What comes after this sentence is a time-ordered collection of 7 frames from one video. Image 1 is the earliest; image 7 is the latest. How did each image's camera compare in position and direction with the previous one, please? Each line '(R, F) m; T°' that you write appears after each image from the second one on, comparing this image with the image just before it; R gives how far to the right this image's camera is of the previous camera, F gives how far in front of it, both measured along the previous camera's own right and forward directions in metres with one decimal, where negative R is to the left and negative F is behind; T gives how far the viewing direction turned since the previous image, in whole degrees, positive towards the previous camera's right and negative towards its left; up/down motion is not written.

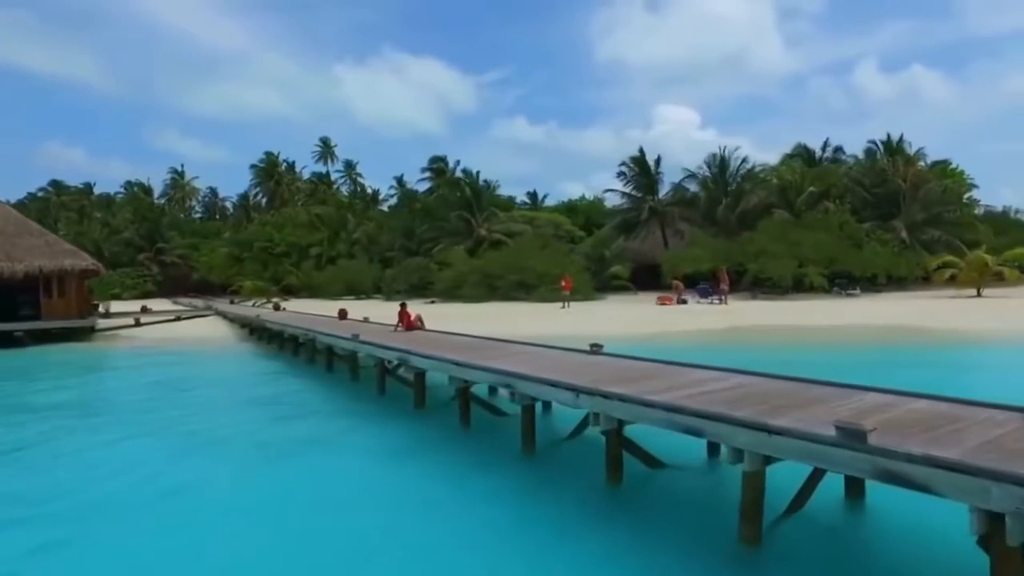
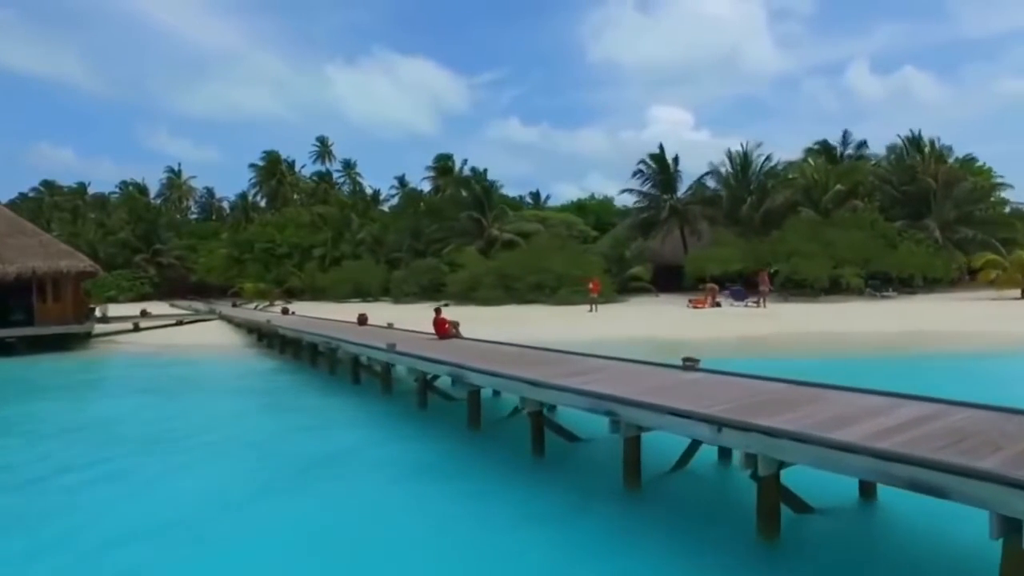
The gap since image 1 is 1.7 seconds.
(-0.8, +1.4) m; 0°
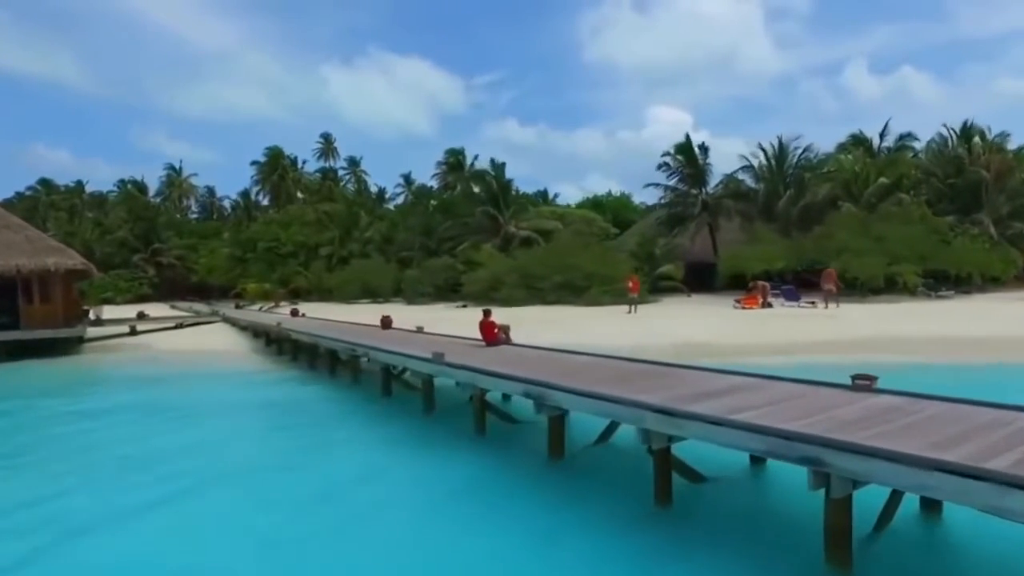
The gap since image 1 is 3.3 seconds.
(-0.8, +2.0) m; 0°
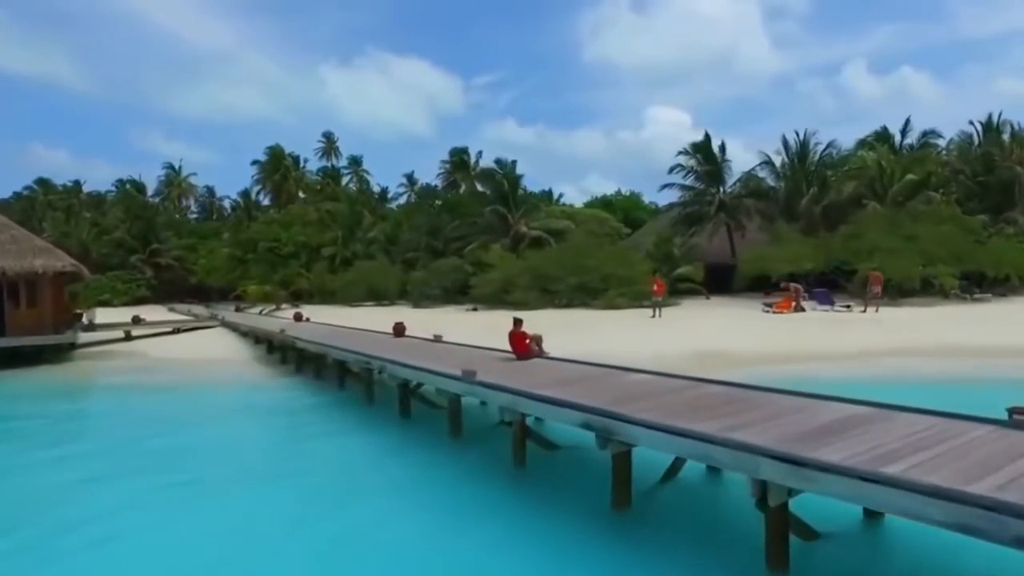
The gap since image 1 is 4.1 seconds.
(-0.4, +1.2) m; 0°
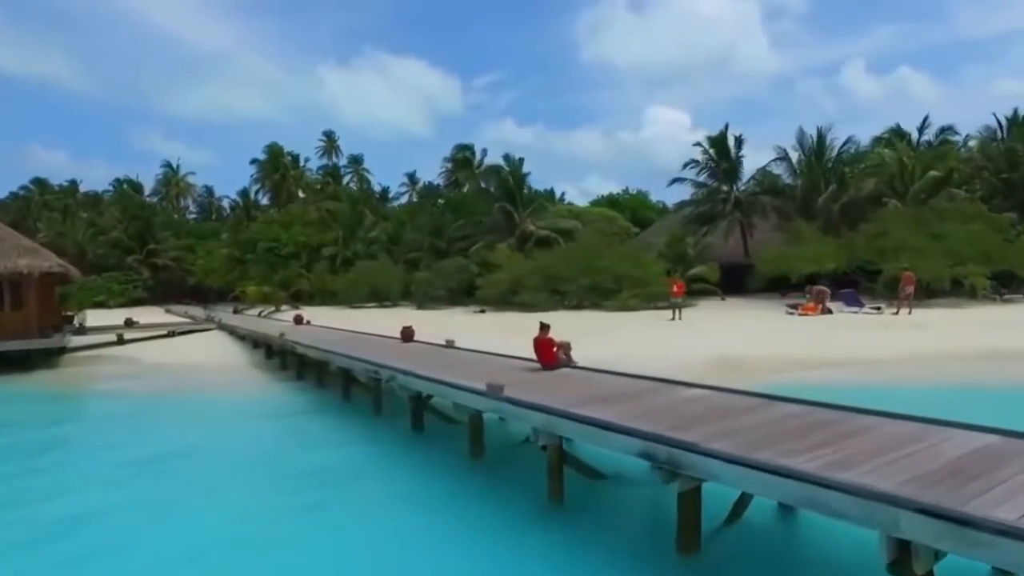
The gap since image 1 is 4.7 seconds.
(-0.3, +1.0) m; 0°
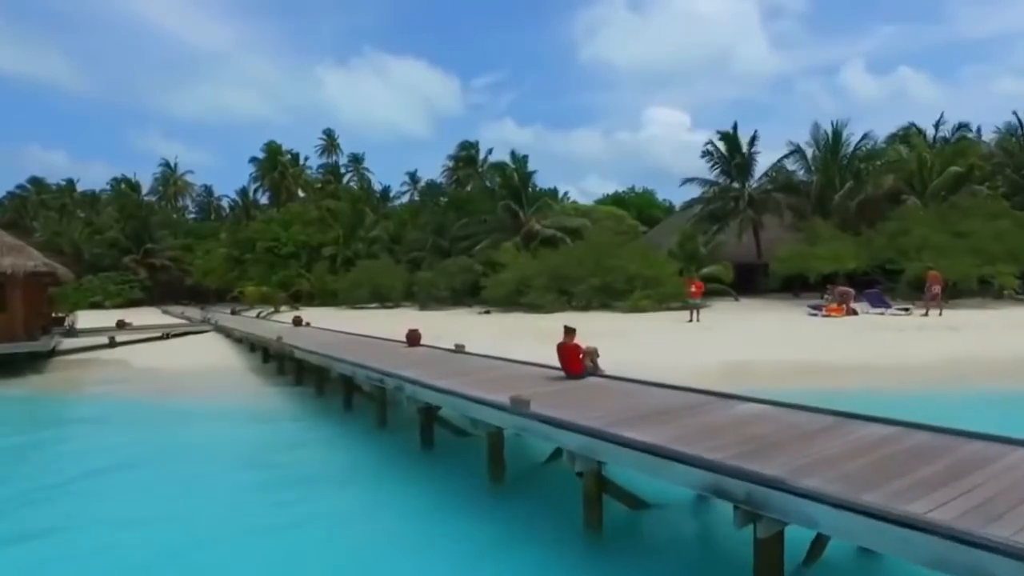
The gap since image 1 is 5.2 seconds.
(-0.2, +0.9) m; 0°
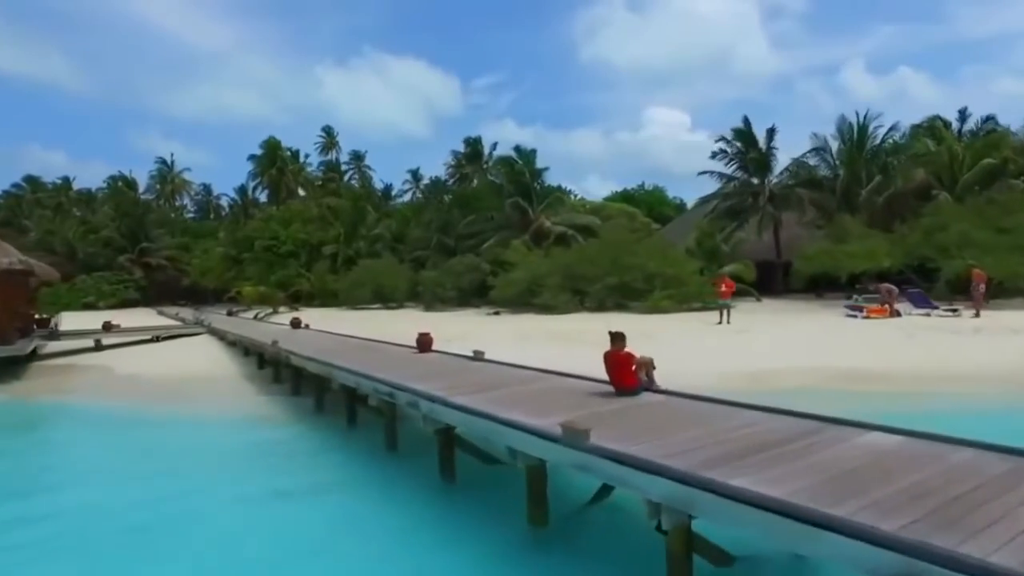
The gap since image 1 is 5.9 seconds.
(-0.3, +1.3) m; 0°
